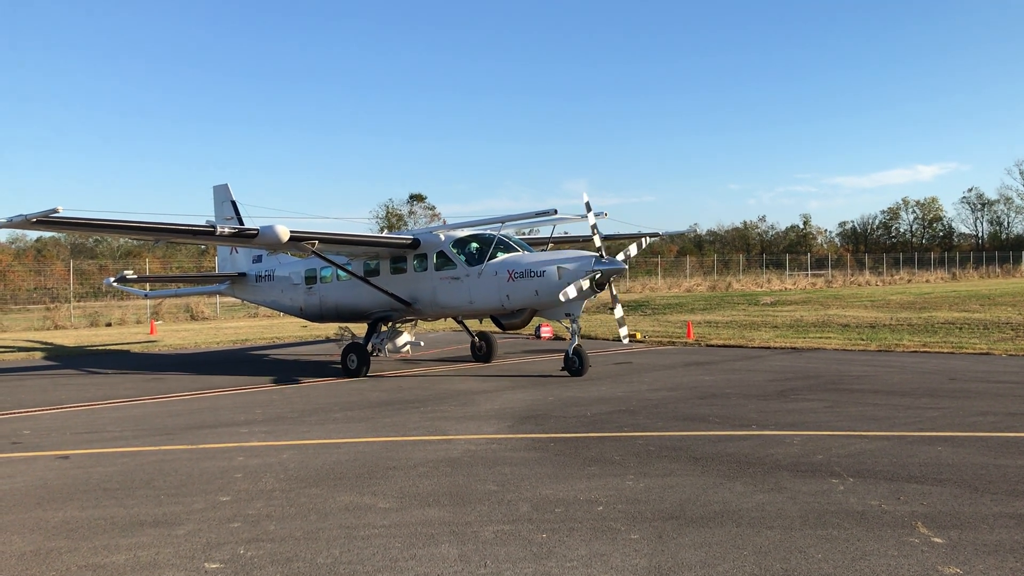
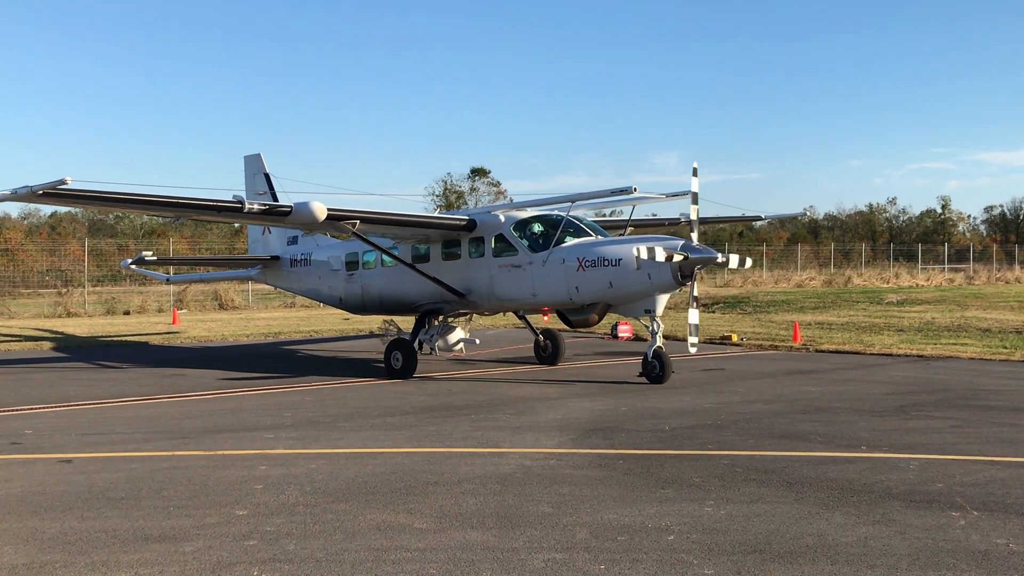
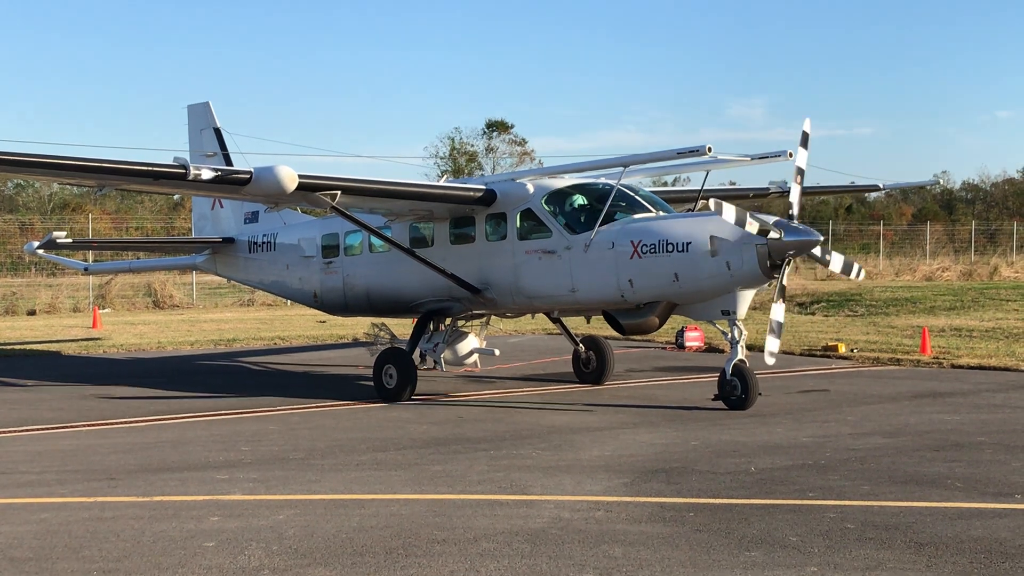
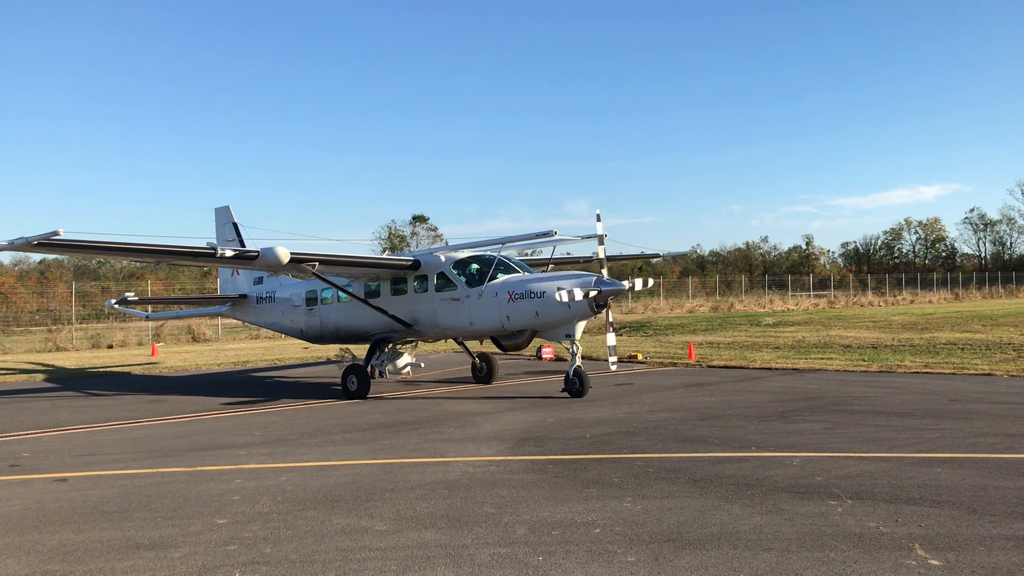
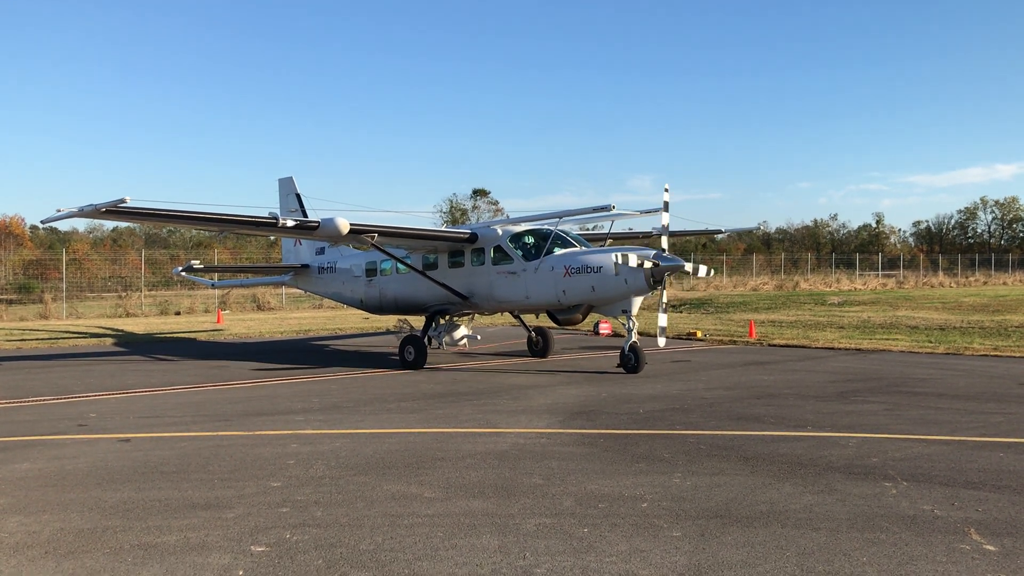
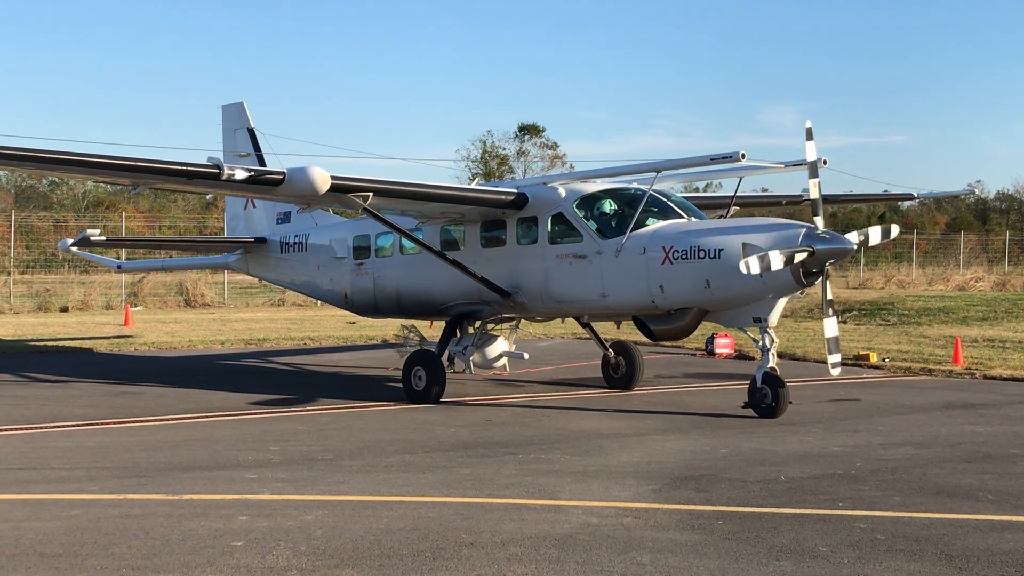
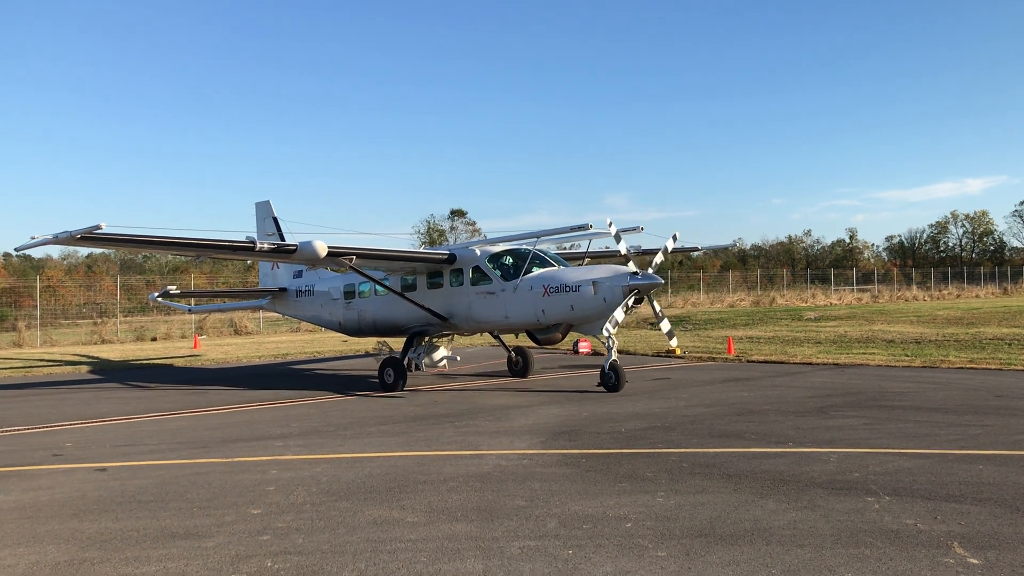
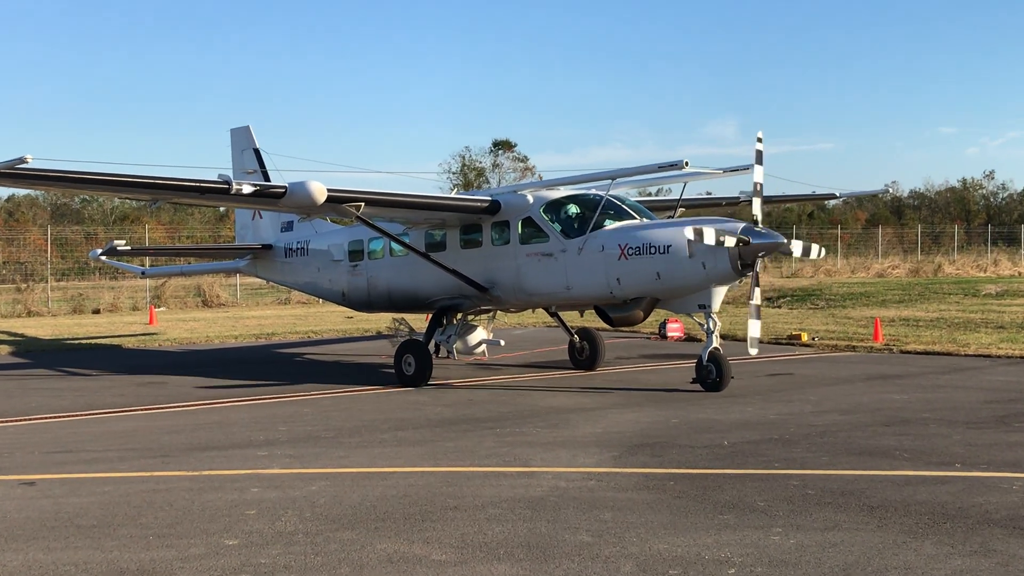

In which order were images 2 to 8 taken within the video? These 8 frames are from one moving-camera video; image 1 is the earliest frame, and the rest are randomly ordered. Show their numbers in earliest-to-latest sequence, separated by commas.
4, 7, 5, 2, 8, 3, 6
